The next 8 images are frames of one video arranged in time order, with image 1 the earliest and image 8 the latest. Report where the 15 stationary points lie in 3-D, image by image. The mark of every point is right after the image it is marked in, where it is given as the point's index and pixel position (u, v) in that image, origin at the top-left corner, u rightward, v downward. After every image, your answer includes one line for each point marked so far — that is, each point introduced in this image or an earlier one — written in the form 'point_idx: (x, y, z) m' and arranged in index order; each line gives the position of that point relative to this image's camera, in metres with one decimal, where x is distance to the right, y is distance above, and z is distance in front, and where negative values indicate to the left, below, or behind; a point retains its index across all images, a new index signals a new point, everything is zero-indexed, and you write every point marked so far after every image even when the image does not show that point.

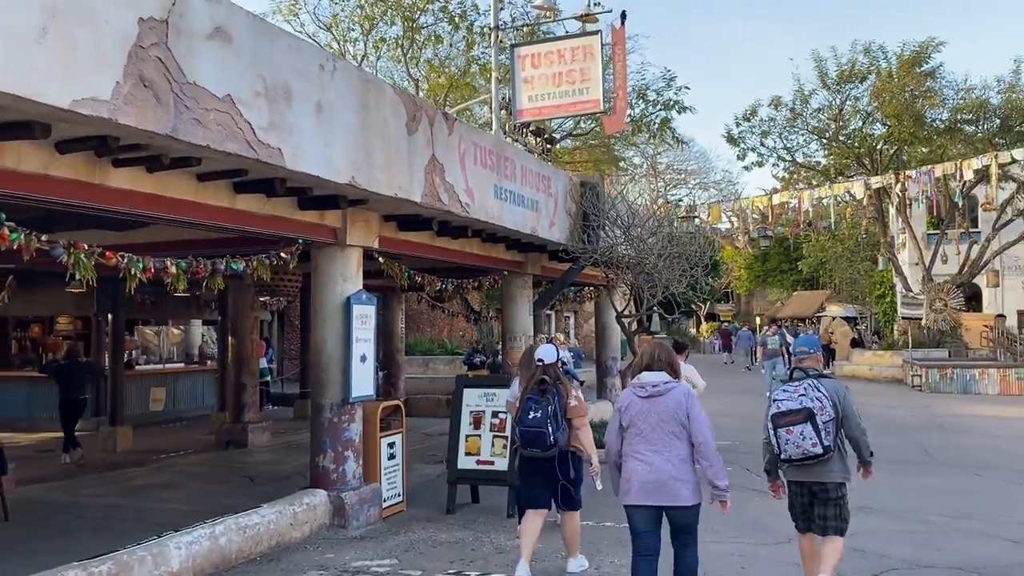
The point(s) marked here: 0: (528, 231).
0: (+0.2, +0.6, +10.1) m
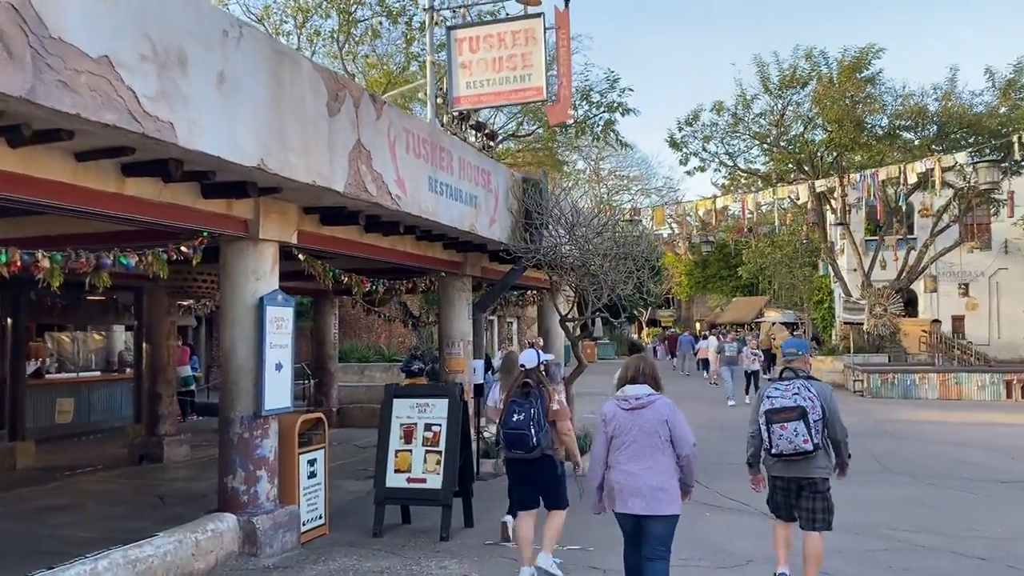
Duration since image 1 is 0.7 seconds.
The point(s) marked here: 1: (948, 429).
0: (-0.5, +0.6, +9.4) m
1: (+8.1, -2.7, +16.5) m
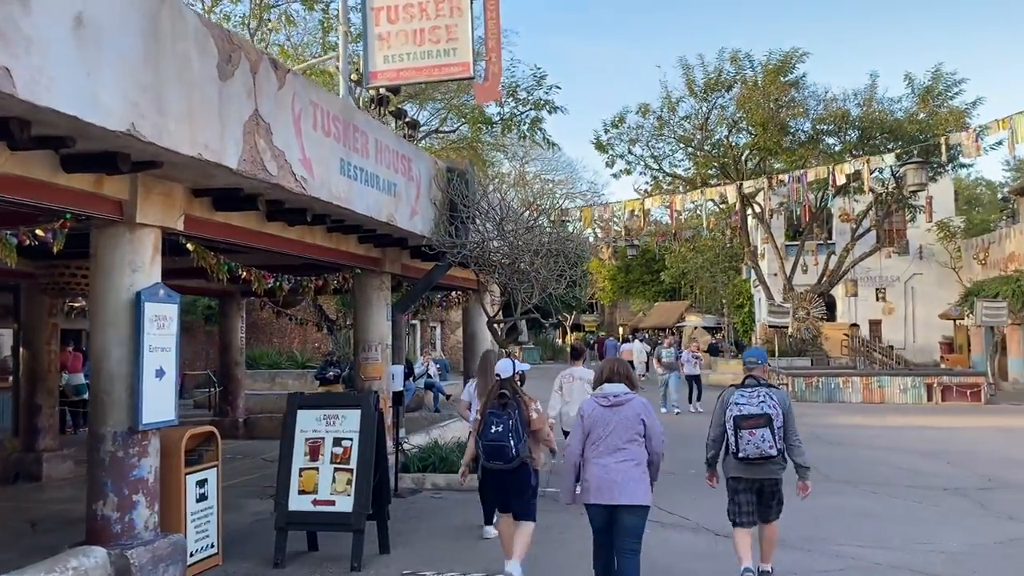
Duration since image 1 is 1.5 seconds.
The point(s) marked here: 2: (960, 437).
0: (-1.2, +0.7, +8.5) m
1: (+6.7, -2.7, +16.3) m
2: (+8.0, -2.7, +15.7) m
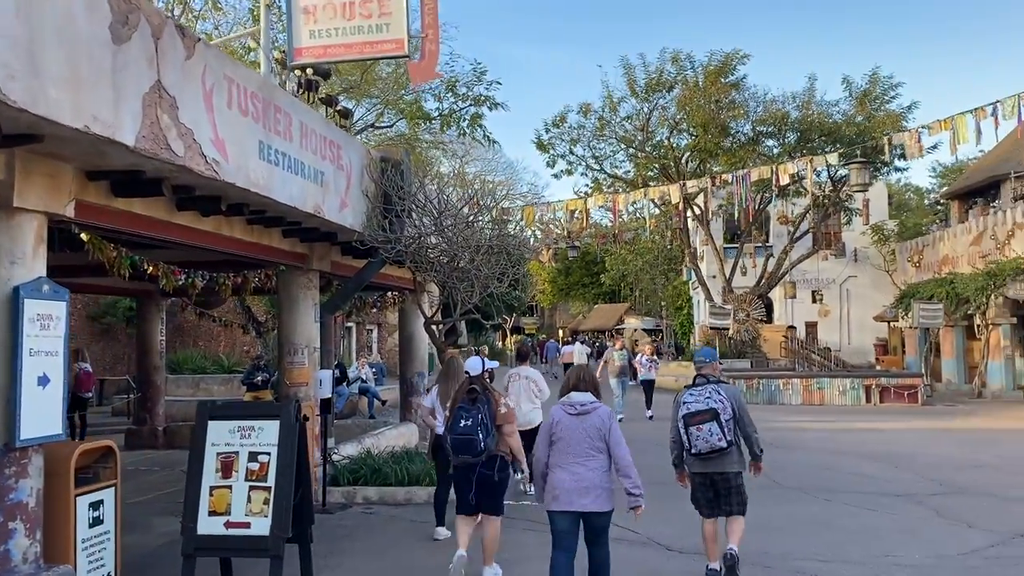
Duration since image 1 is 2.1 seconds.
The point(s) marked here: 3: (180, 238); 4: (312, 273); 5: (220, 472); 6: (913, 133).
0: (-1.8, +0.7, +7.8) m
1: (+5.6, -2.7, +16.1) m
2: (+6.9, -2.7, +15.6) m
3: (-2.7, +0.4, +7.1) m
4: (-2.2, +0.2, +9.5) m
5: (-2.0, -1.3, +6.1) m
6: (+7.3, +2.8, +15.9) m
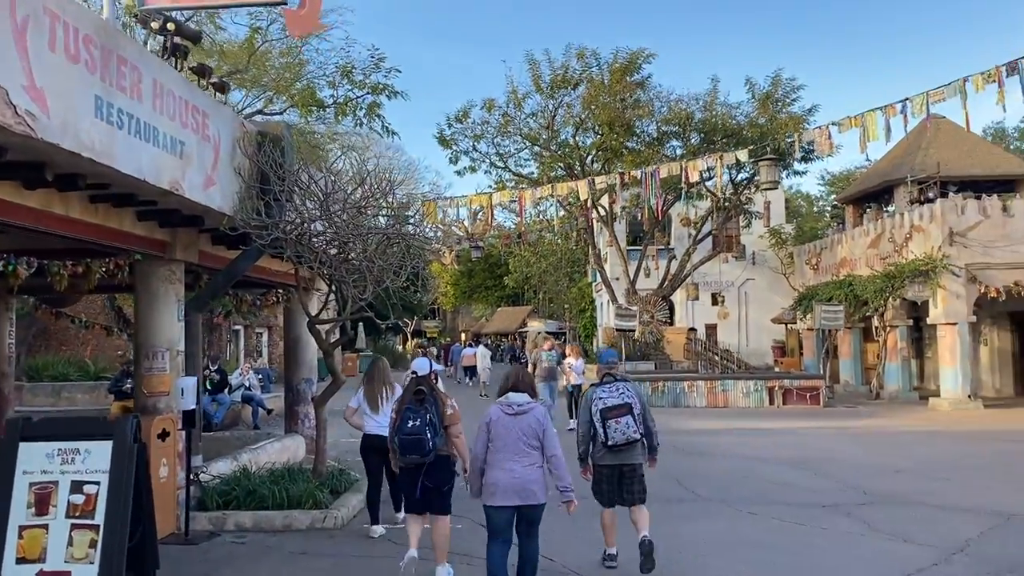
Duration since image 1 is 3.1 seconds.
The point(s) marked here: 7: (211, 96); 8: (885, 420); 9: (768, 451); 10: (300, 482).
0: (-2.6, +0.8, +6.5) m
1: (+3.9, -2.7, +15.5) m
2: (+5.2, -2.7, +15.3) m
3: (-3.4, +0.5, +5.7) m
4: (-3.1, +0.2, +8.2) m
5: (-2.6, -1.2, +4.8) m
6: (+5.5, +2.8, +15.6) m
7: (-2.5, +1.6, +7.3) m
8: (+8.5, -3.0, +19.8) m
9: (+4.1, -2.6, +14.0) m
10: (-2.1, -1.9, +8.6) m
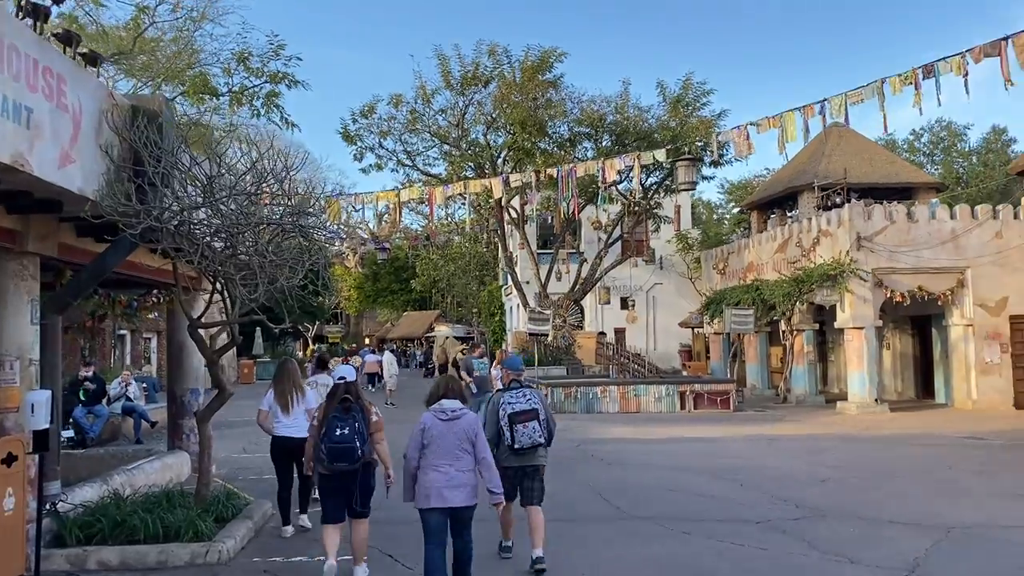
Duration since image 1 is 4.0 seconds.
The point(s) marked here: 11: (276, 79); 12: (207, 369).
0: (-3.1, +0.8, +5.4) m
1: (+2.3, -2.8, +15.0) m
2: (+3.7, -2.7, +14.9) m
3: (-3.8, +0.5, +4.5) m
4: (-3.8, +0.2, +6.9) m
5: (-3.0, -1.2, +3.7) m
6: (+4.0, +2.8, +15.3) m
7: (-3.1, +1.6, +6.2) m
8: (+6.4, -3.1, +19.8) m
9: (+2.7, -2.6, +13.6) m
10: (-2.8, -1.9, +7.5) m
11: (-5.1, +4.5, +19.0) m
12: (-2.7, -0.7, +7.8) m
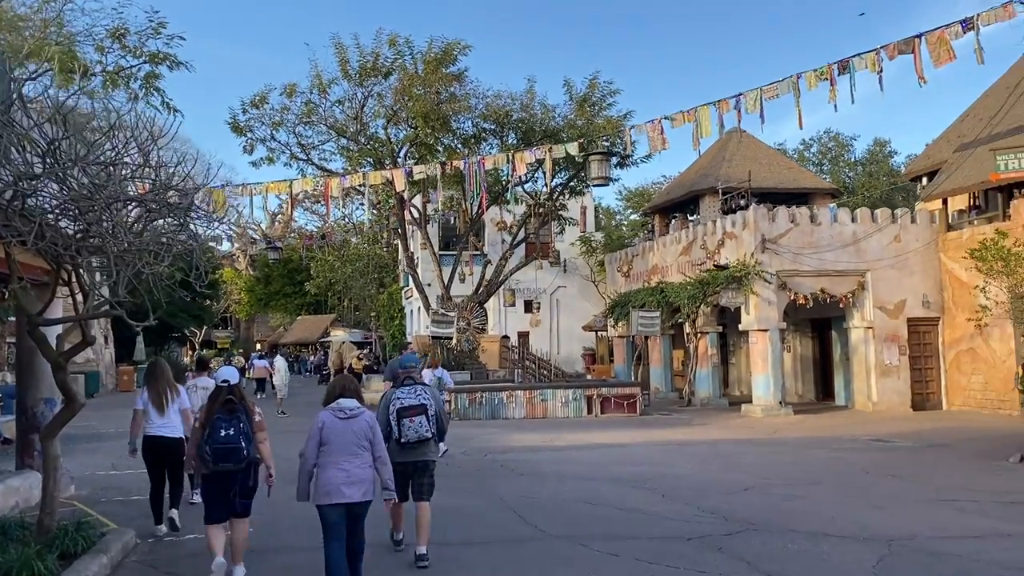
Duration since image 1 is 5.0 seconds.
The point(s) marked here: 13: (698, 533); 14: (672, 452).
0: (-3.5, +0.9, +4.1) m
1: (+0.7, -2.7, +14.3) m
2: (+2.1, -2.7, +14.3) m
3: (-4.1, +0.6, +3.1) m
4: (-4.4, +0.3, +5.5) m
5: (-3.2, -1.1, +2.4) m
6: (+2.4, +2.8, +14.8) m
7: (-3.6, +1.7, +4.9) m
8: (+4.3, -3.1, +19.5) m
9: (+1.3, -2.6, +12.8) m
10: (-3.5, -1.8, +6.2) m
11: (-7.0, +4.5, +17.4) m
12: (-3.4, -0.6, +6.5) m
13: (+1.6, -2.1, +7.7) m
14: (+2.7, -2.8, +14.9) m
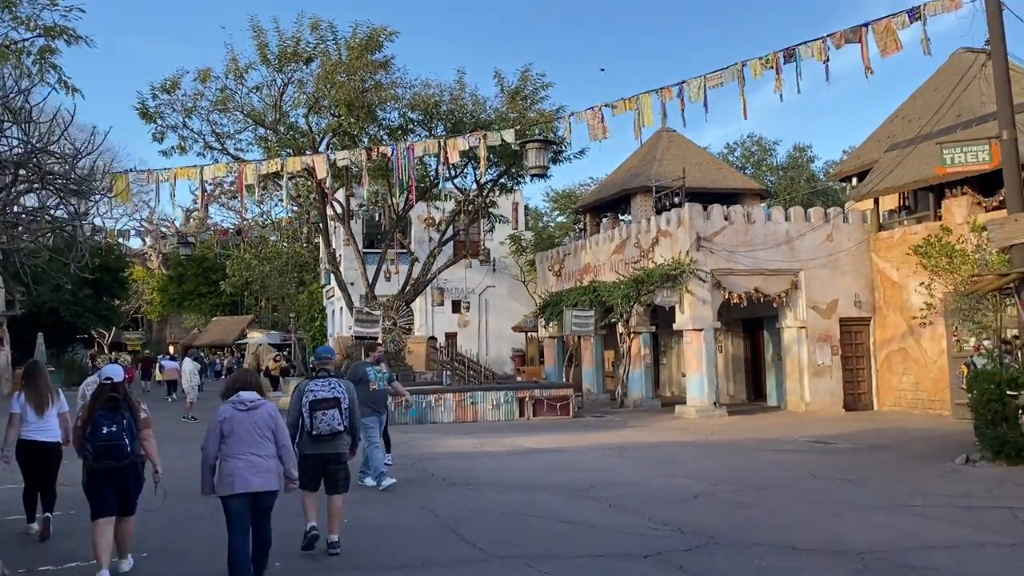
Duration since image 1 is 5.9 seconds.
0: (-3.7, +1.0, +2.9) m
1: (-0.3, -2.7, +13.4) m
2: (+1.0, -2.7, +13.5) m
3: (-4.2, +0.7, +1.9) m
4: (-4.7, +0.4, +4.3) m
5: (-3.2, -1.0, +1.3) m
6: (+1.3, +2.8, +14.1) m
7: (-3.8, +1.8, +3.7) m
8: (+2.7, -3.1, +18.9) m
9: (+0.4, -2.6, +12.1) m
10: (-3.9, -1.7, +5.0) m
11: (-8.3, +4.6, +15.9) m
12: (-3.8, -0.5, +5.4) m
13: (+1.1, -2.1, +7.0) m
14: (+1.6, -2.7, +14.2) m
